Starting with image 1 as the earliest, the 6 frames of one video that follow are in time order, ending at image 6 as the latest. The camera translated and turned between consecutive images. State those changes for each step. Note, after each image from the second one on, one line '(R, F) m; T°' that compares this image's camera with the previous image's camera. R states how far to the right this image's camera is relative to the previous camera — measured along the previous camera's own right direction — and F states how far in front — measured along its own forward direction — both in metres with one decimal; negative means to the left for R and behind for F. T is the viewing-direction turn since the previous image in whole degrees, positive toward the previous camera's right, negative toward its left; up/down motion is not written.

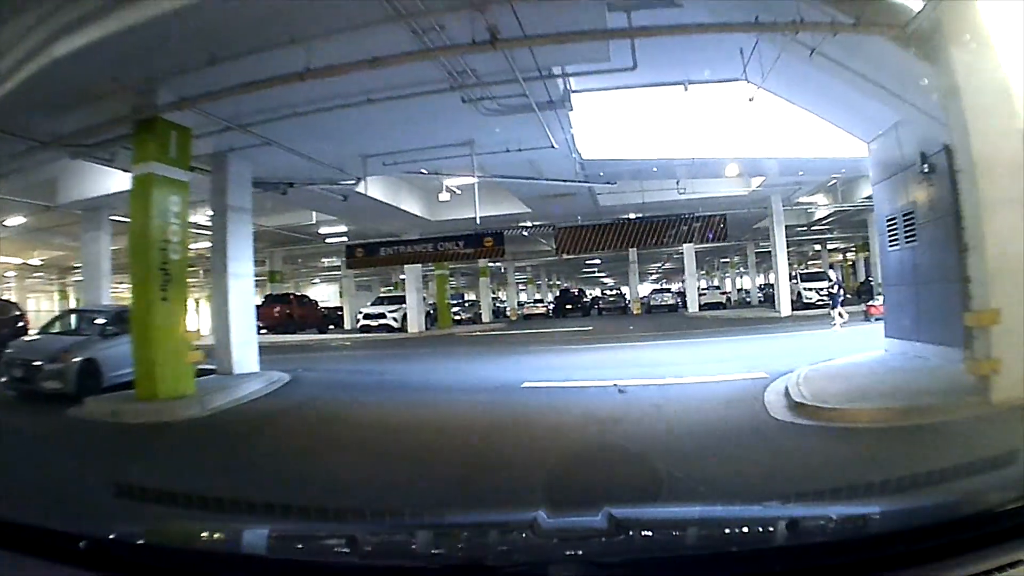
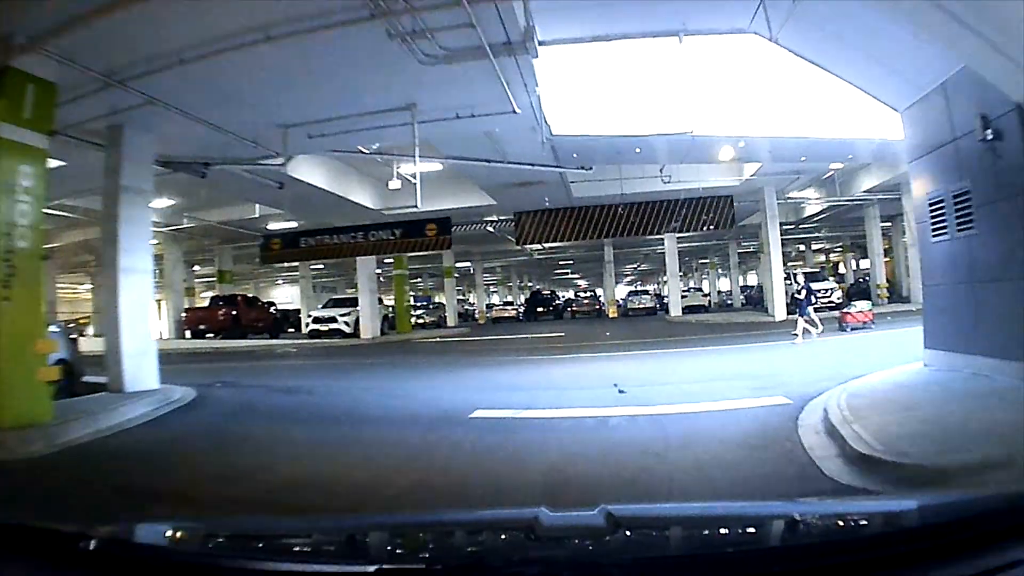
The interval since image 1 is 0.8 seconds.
(+0.1, +0.6) m; +2°
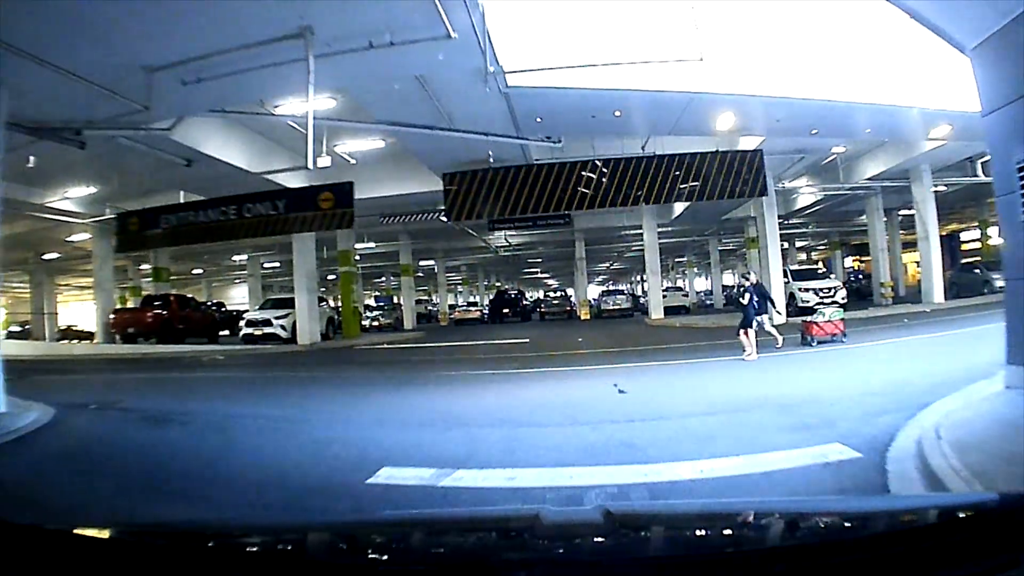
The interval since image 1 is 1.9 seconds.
(+0.1, +0.7) m; +2°
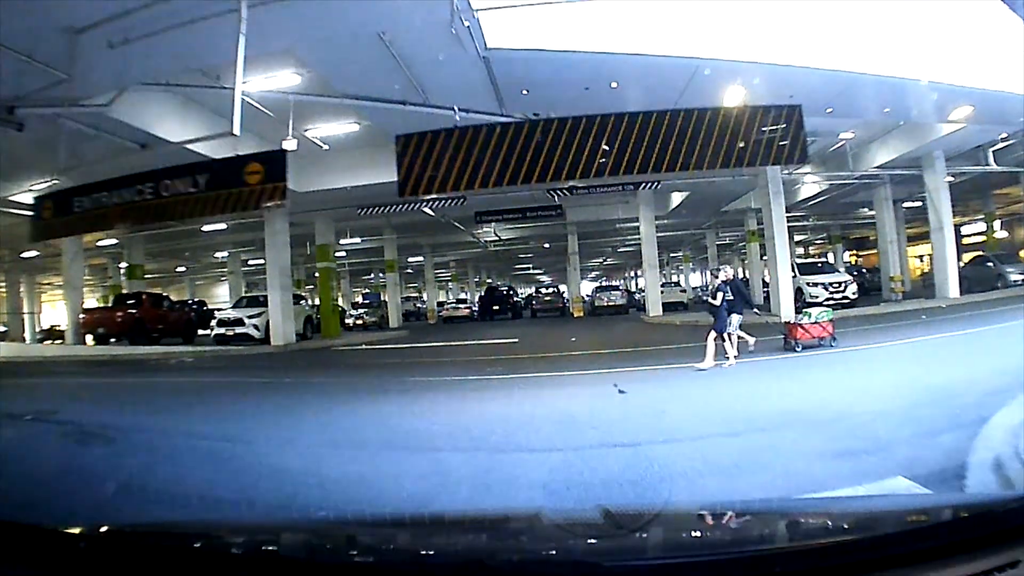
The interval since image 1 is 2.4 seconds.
(0.0, +0.3) m; +1°
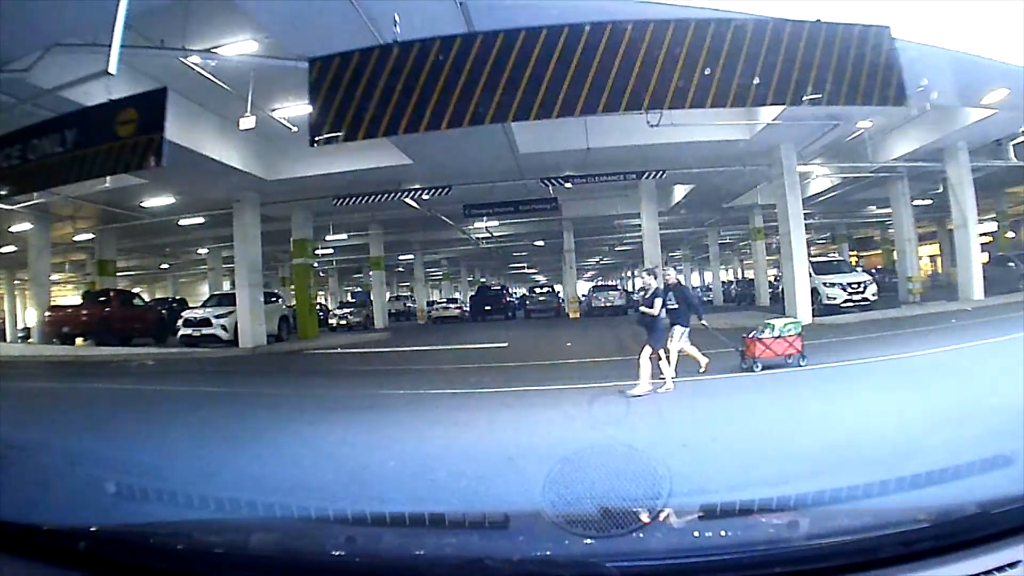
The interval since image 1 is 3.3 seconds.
(0.0, +0.4) m; 0°
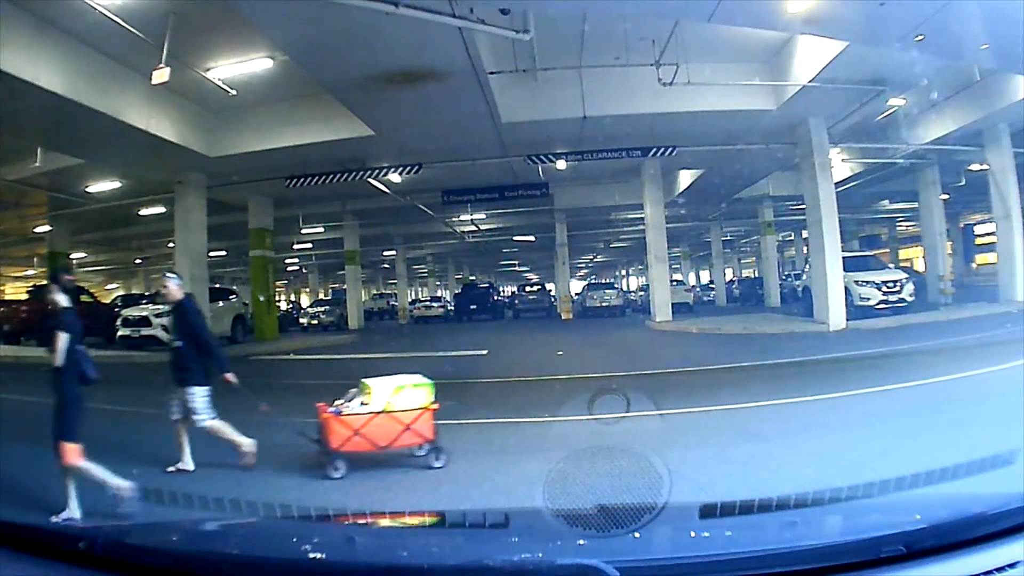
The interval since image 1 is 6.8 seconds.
(+0.1, +0.5) m; +1°
